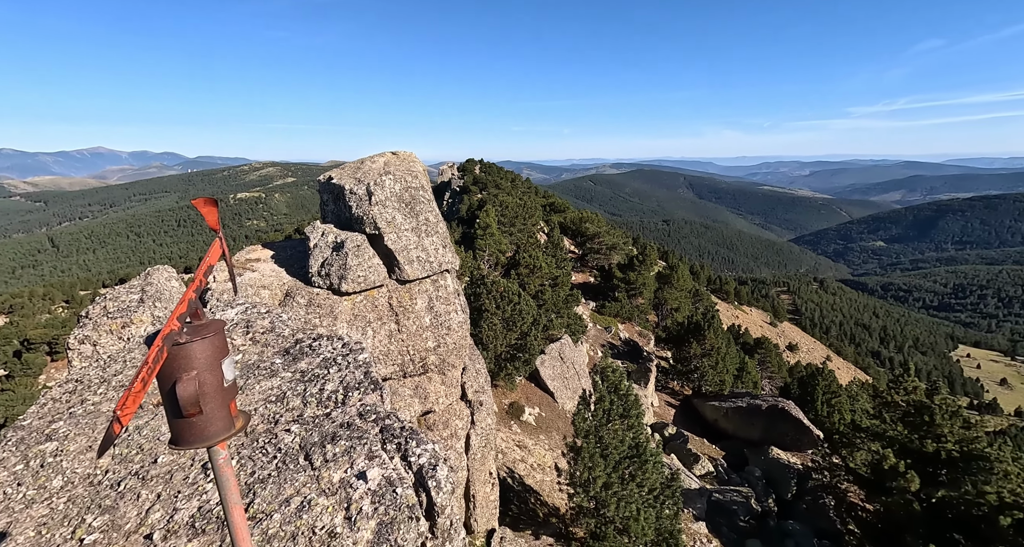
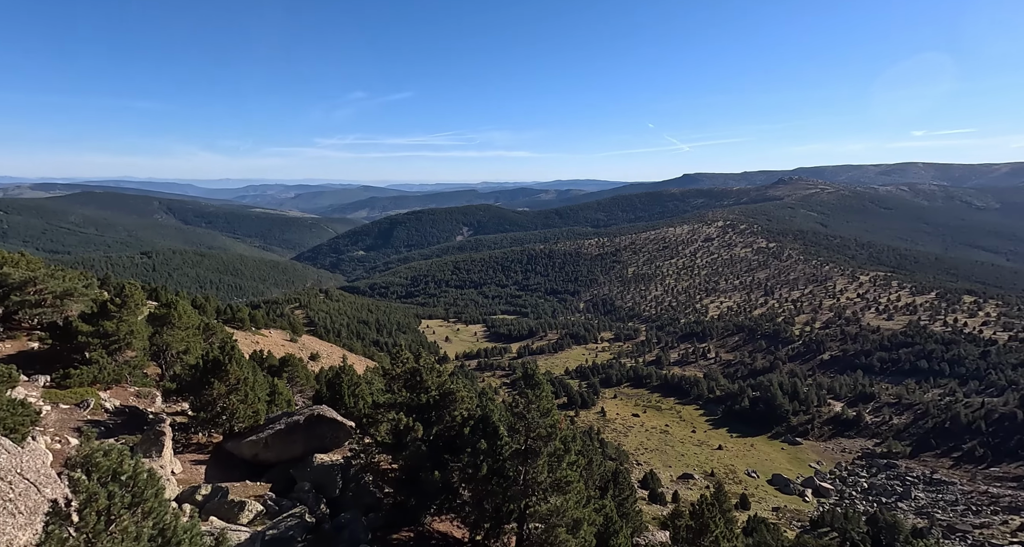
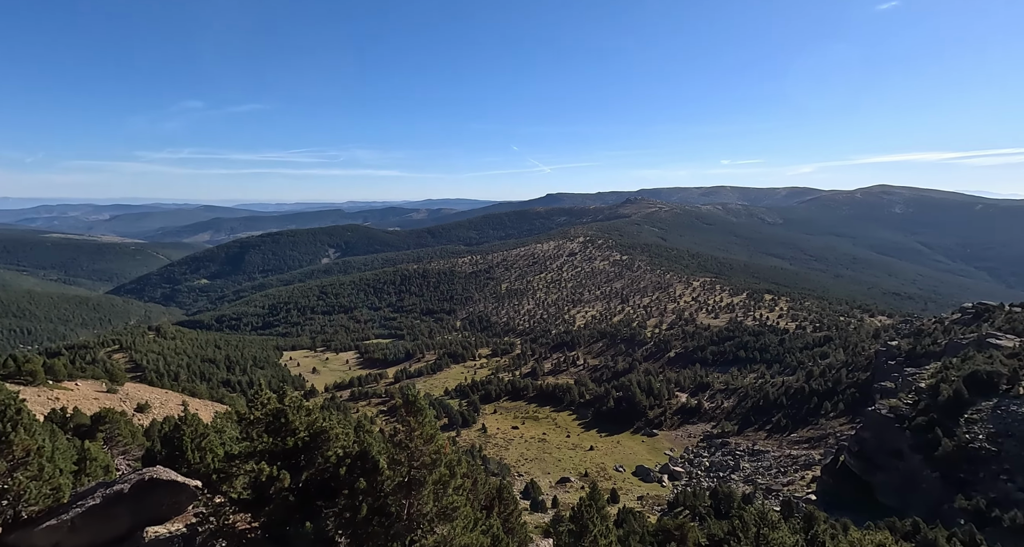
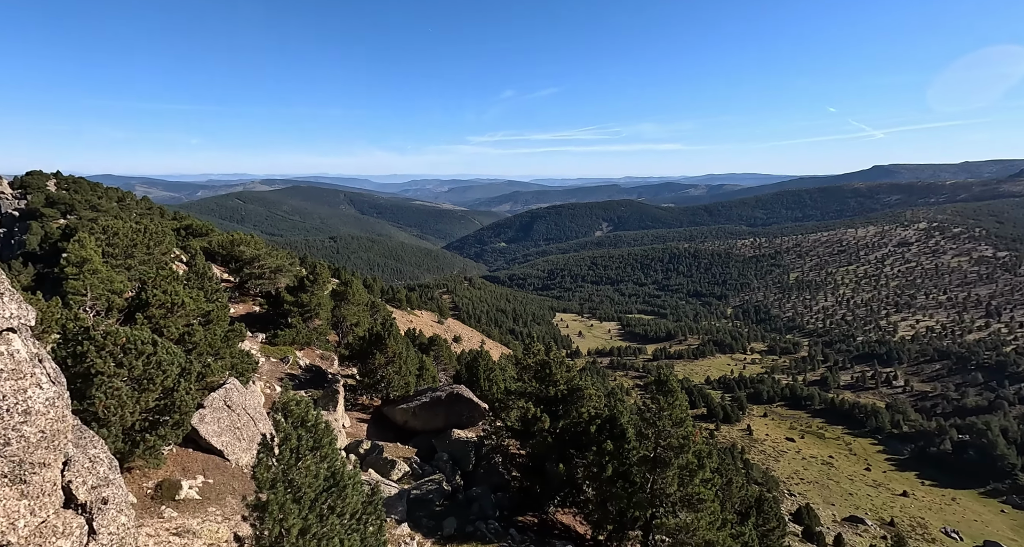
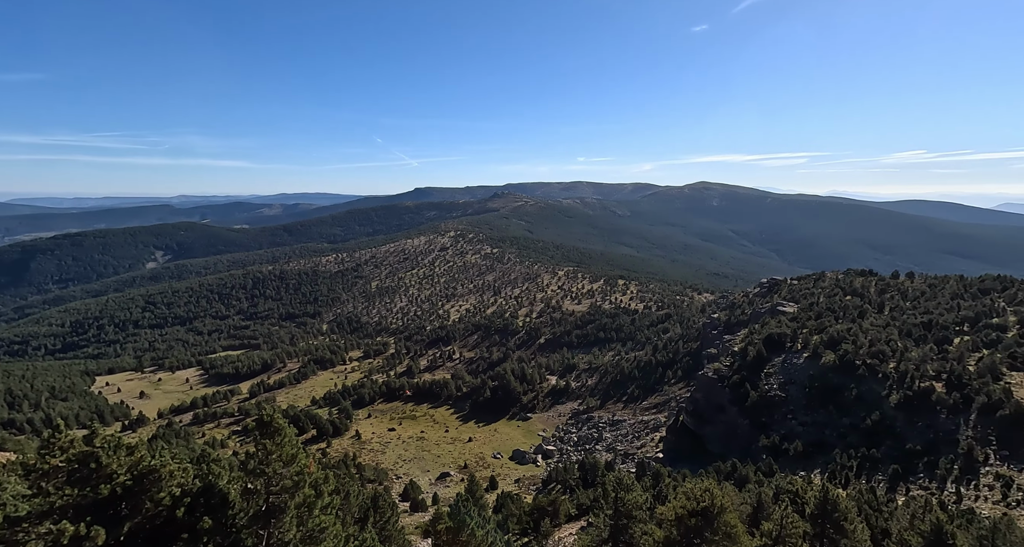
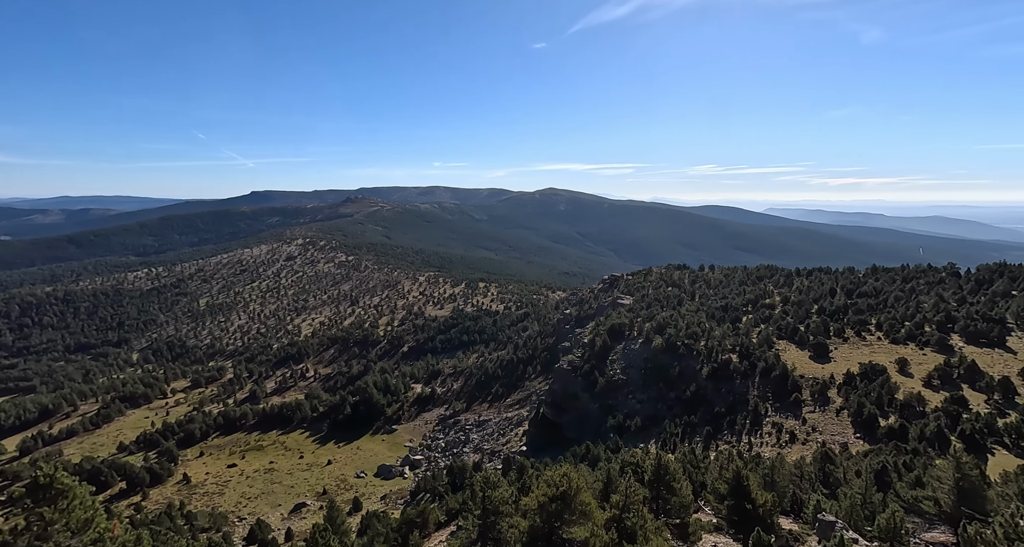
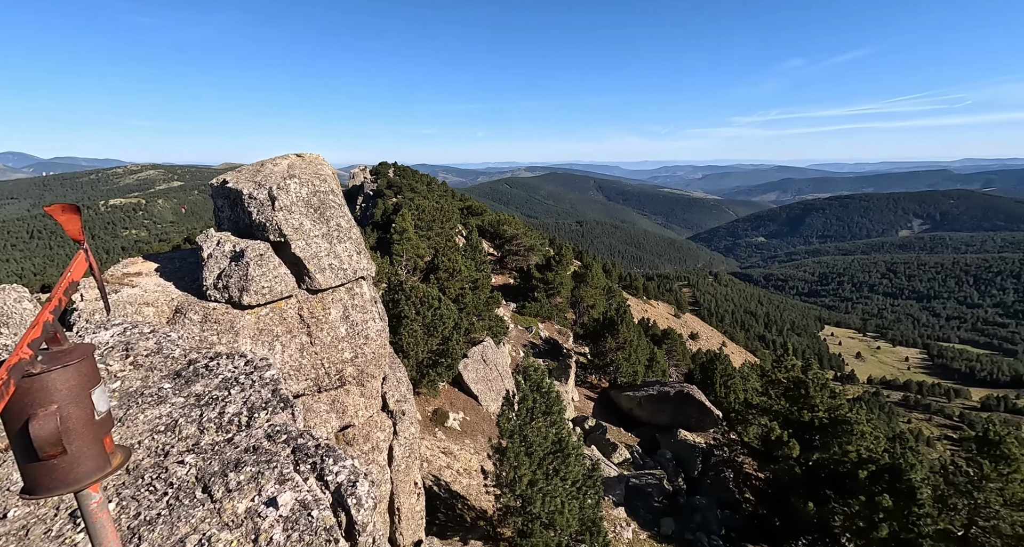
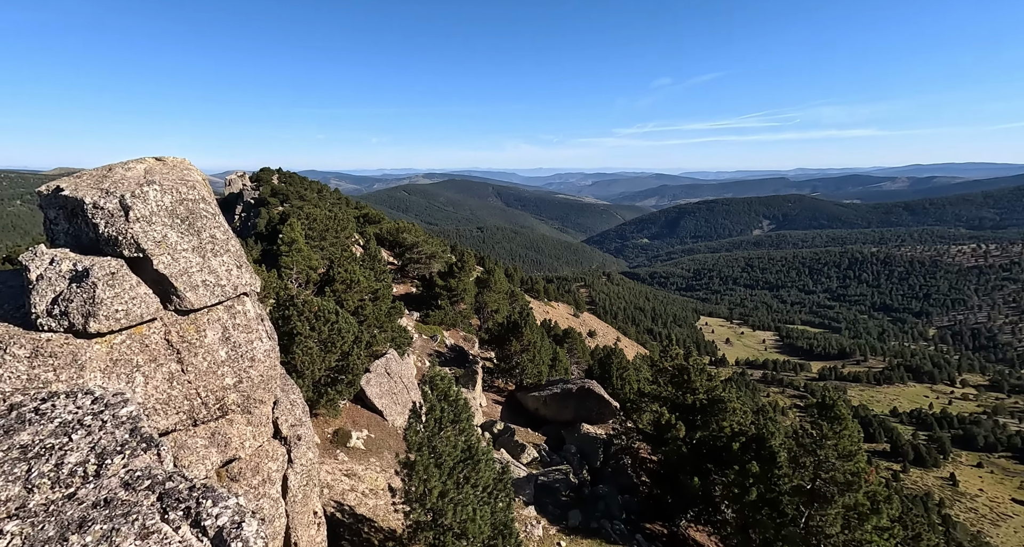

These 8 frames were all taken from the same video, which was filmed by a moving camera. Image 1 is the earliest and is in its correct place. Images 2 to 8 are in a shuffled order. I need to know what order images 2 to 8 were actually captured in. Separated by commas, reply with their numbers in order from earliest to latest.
7, 8, 4, 2, 3, 5, 6
